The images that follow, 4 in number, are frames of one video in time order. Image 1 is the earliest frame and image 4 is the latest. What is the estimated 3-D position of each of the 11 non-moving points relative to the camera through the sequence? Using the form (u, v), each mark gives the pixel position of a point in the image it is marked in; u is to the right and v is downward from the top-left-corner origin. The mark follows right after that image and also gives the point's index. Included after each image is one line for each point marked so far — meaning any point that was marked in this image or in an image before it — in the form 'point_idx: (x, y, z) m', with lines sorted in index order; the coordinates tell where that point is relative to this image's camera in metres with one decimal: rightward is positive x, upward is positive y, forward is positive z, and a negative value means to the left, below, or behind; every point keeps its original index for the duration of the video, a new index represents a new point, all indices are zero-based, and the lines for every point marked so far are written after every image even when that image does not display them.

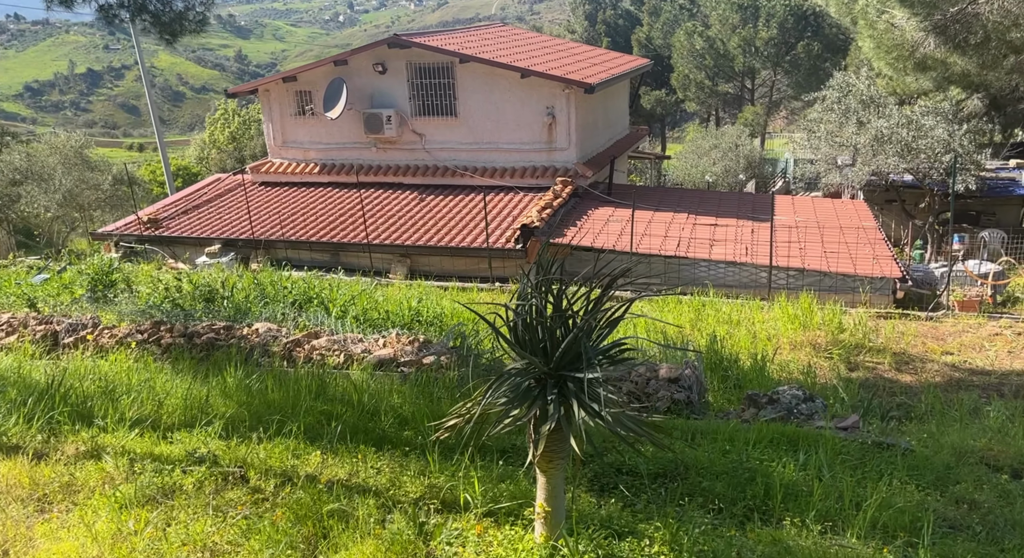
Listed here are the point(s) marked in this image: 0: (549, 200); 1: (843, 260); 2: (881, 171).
0: (+0.6, +1.2, +13.5) m
1: (+4.4, +0.3, +11.7) m
2: (+7.5, +2.2, +18.0) m
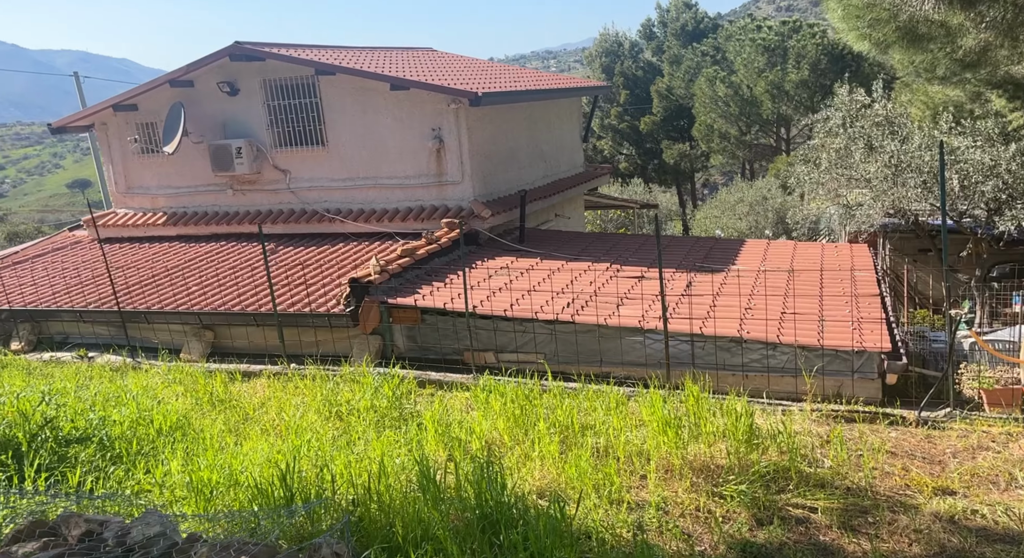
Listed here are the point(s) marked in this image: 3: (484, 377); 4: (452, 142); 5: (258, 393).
0: (-1.1, +0.3, +9.8) m
1: (+2.5, -0.4, +7.7) m
2: (+6.1, +1.1, +13.9) m
3: (-0.2, -0.7, +6.5) m
4: (-0.8, +1.8, +11.4) m
5: (-2.1, -1.0, +7.5) m
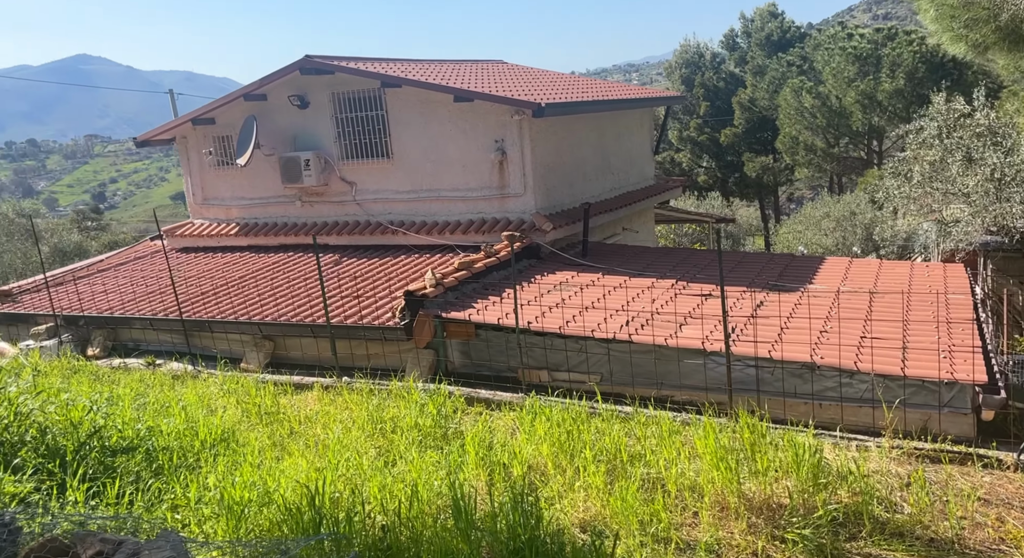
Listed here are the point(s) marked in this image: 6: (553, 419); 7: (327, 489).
0: (-0.4, +0.2, +9.6) m
1: (+3.0, -0.5, +7.1) m
2: (+7.1, +0.8, +13.0) m
3: (+0.2, -0.8, +6.2) m
4: (+0.1, +1.6, +11.2) m
5: (-1.7, -1.1, +7.3) m
6: (+0.3, -1.0, +6.0) m
7: (-1.1, -1.2, +5.2) m
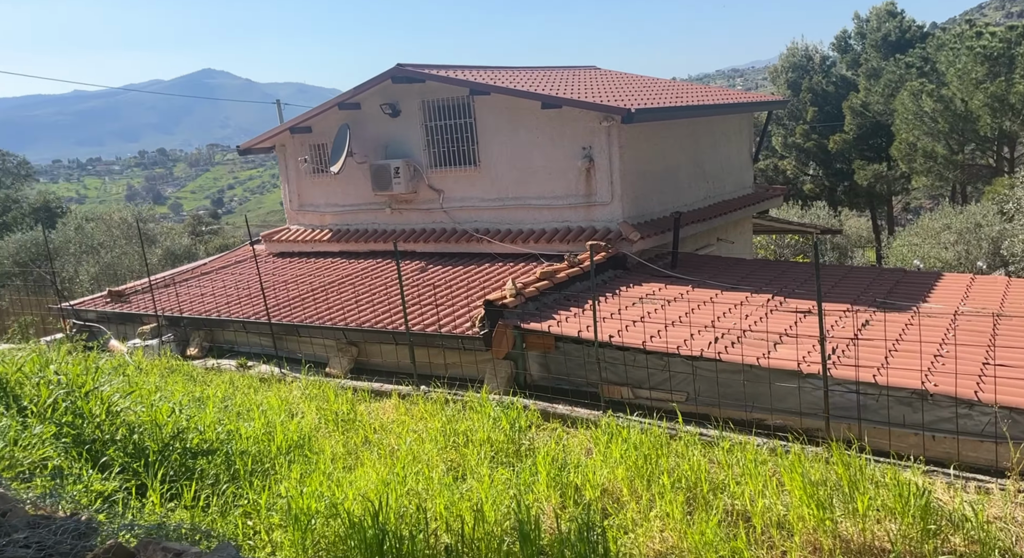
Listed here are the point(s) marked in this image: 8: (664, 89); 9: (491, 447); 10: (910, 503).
0: (+0.5, +0.1, +9.3) m
1: (+3.6, -0.7, +6.5) m
2: (+8.3, +0.5, +11.9) m
3: (+0.7, -0.9, +5.9) m
4: (+1.2, +1.5, +10.9) m
5: (-1.0, -1.1, +7.2) m
6: (+0.8, -1.1, +5.7) m
7: (-0.7, -1.3, +5.0) m
8: (+2.2, +2.8, +13.0) m
9: (-0.1, -1.2, +6.1) m
10: (+2.1, -1.2, +4.7) m
